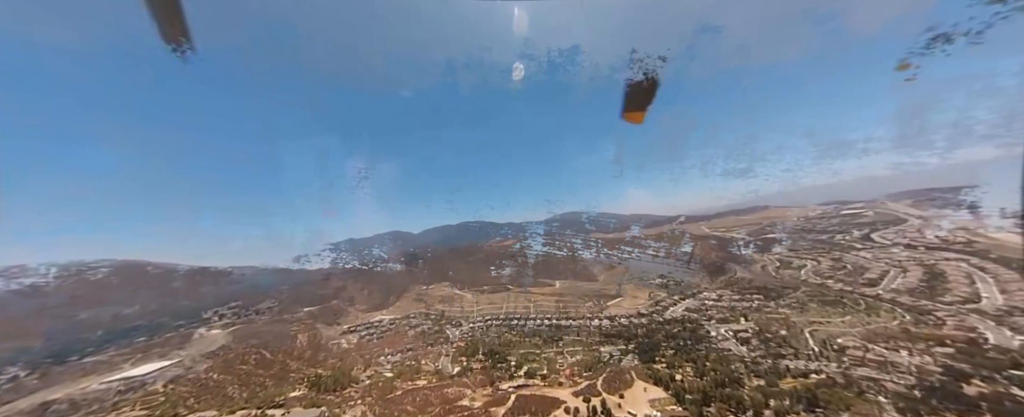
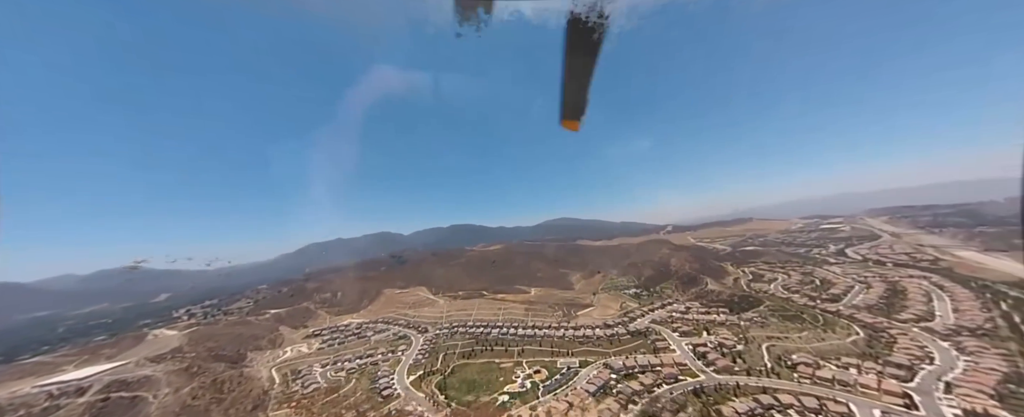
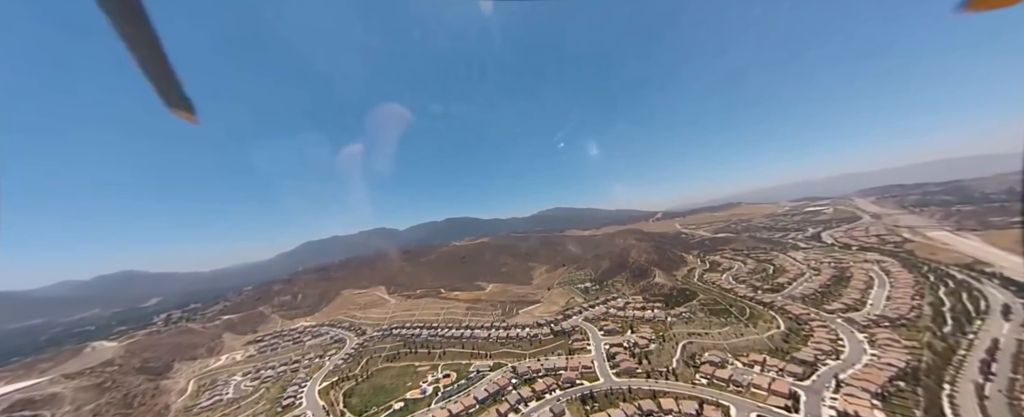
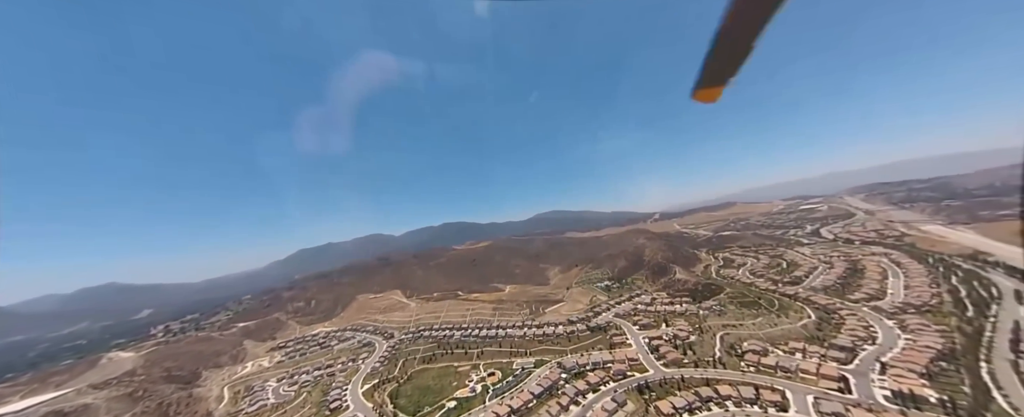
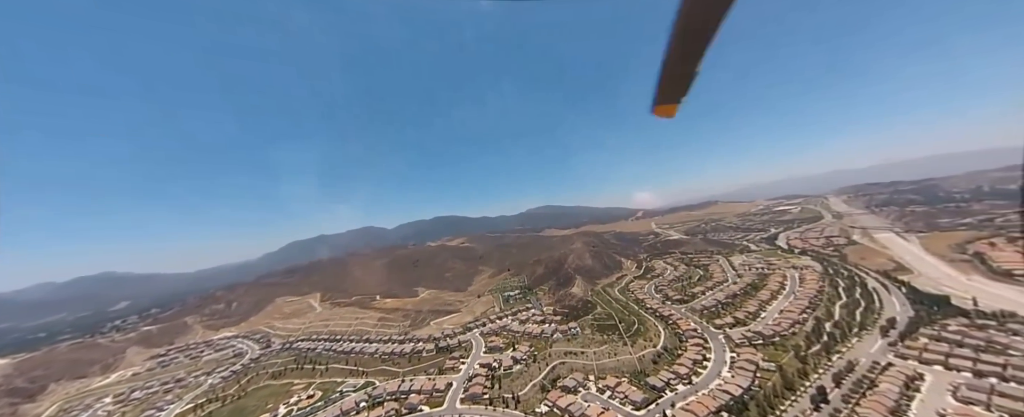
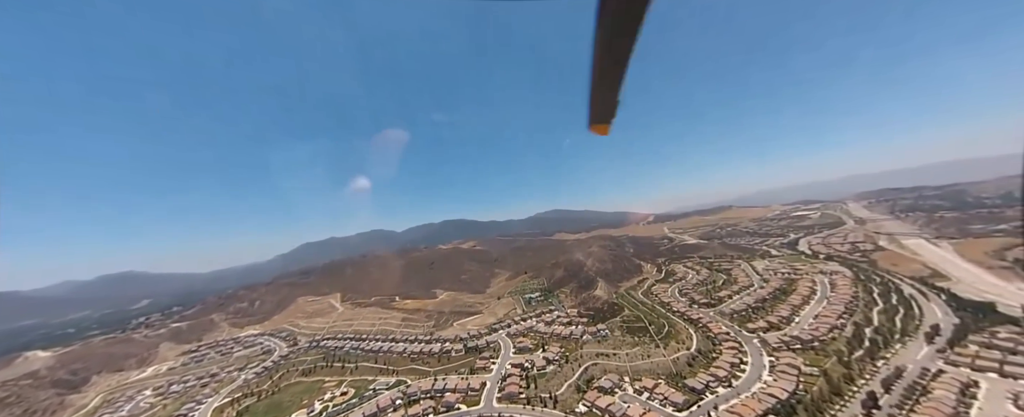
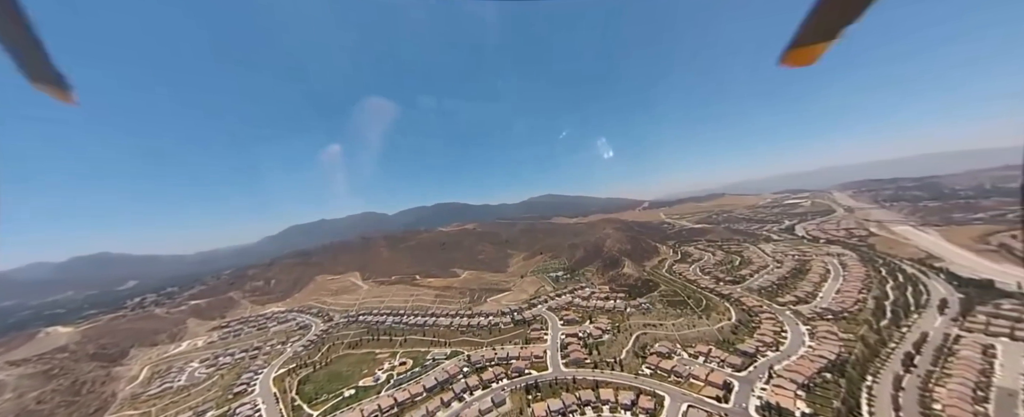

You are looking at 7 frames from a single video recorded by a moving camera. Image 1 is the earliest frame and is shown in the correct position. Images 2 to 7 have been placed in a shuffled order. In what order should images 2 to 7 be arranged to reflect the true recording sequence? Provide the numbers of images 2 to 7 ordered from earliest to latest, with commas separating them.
2, 4, 3, 7, 6, 5
